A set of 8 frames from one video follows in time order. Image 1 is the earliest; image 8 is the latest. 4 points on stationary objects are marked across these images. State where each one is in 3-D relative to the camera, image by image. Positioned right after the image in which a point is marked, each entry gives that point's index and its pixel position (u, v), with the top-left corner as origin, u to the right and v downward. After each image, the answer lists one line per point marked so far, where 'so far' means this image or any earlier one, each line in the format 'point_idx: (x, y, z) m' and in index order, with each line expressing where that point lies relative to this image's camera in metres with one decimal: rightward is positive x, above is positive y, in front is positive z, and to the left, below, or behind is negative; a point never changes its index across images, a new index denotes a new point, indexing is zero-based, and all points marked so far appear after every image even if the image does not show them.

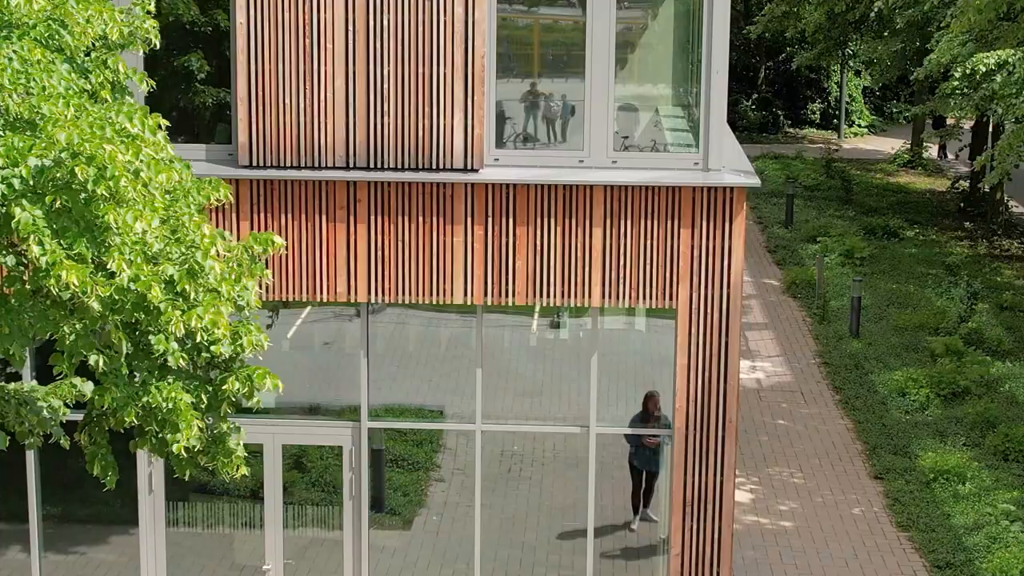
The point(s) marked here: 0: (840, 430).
0: (+2.9, -1.2, +17.0) m
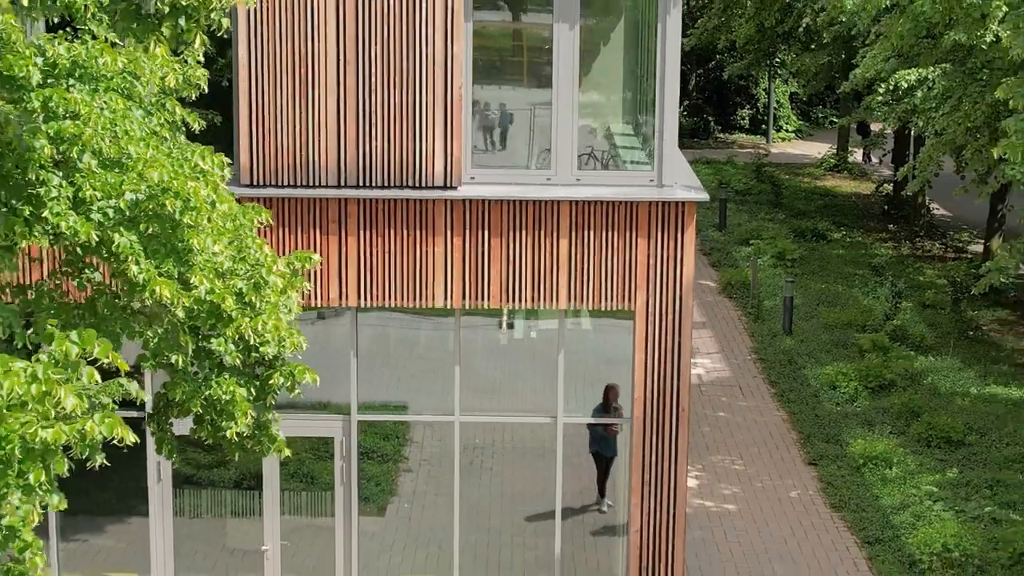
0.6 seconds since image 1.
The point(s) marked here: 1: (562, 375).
0: (+2.5, -1.3, +18.3) m
1: (+0.3, -0.6, +11.7) m
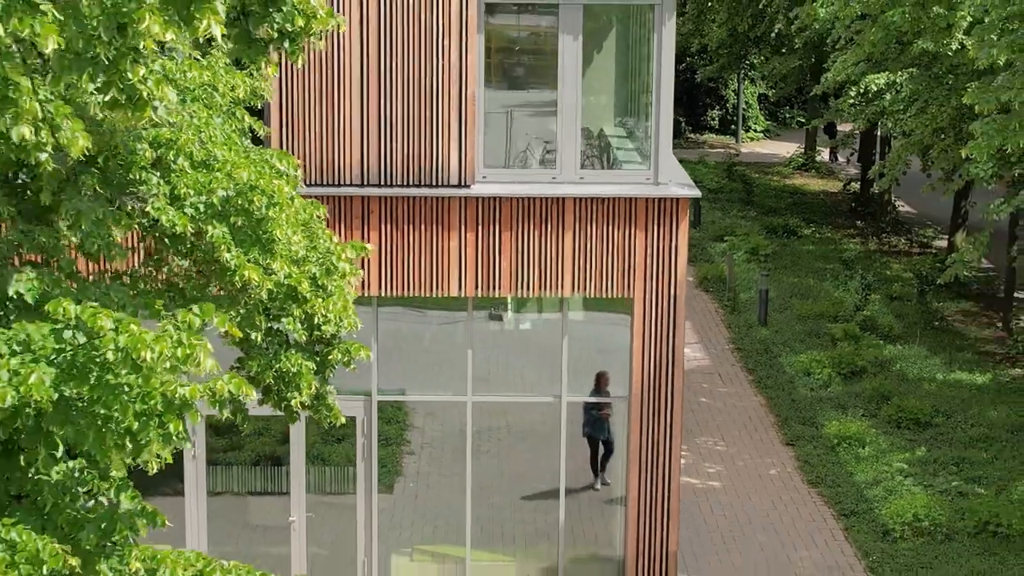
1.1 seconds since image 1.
0: (+2.4, -1.2, +19.3) m
1: (+0.4, -0.5, +12.8) m
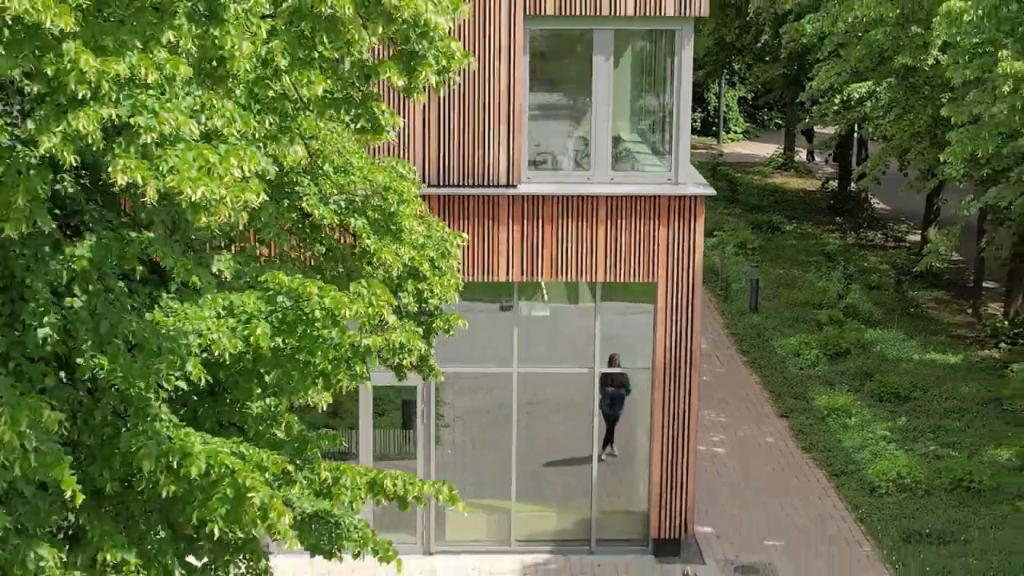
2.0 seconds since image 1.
0: (+2.7, -1.1, +21.4) m
1: (+0.7, -0.4, +14.8) m
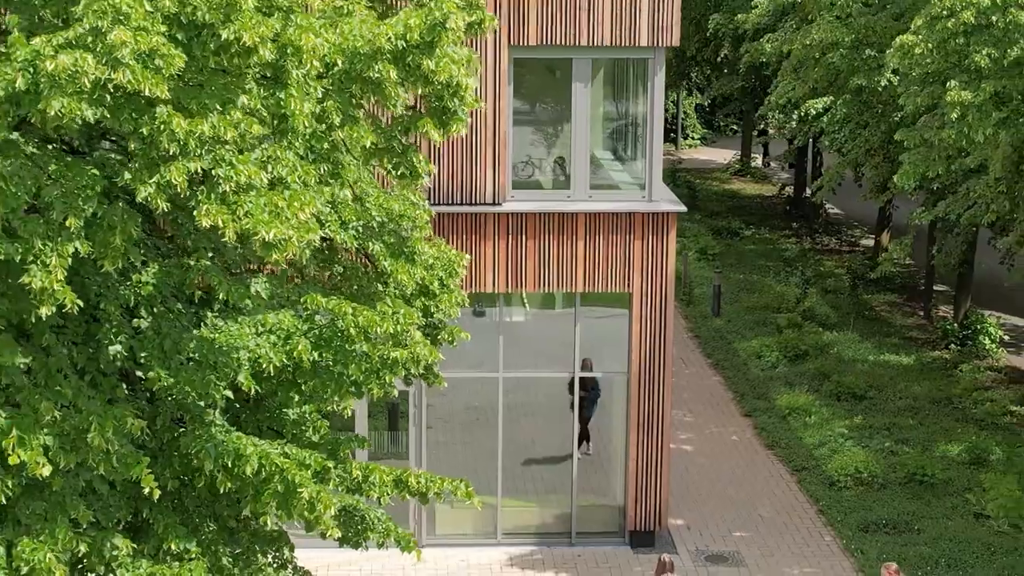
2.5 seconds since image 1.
0: (+2.4, -1.1, +22.6) m
1: (+0.6, -0.5, +15.9) m
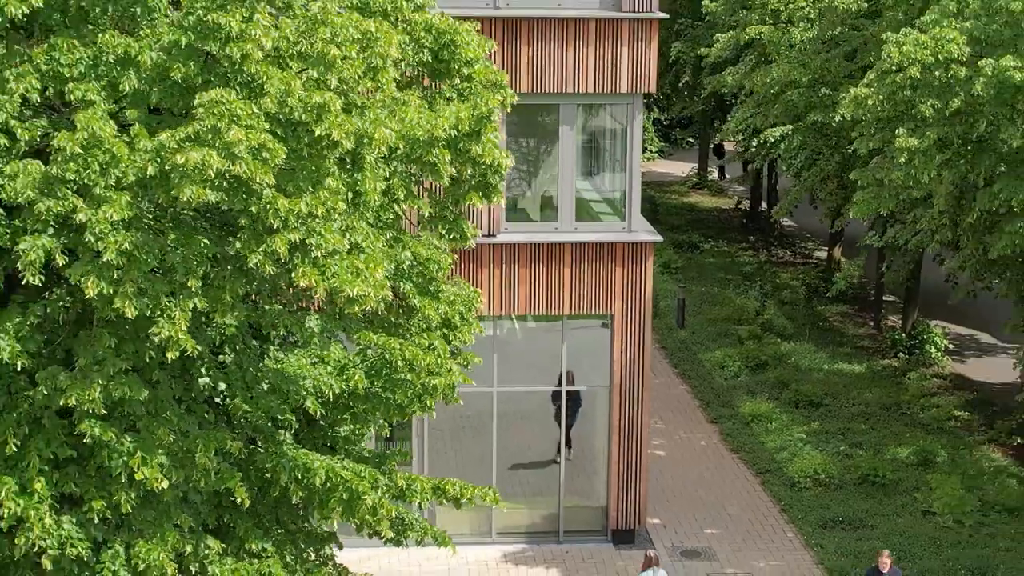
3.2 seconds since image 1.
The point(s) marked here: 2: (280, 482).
0: (+2.2, -1.3, +24.3) m
1: (+0.5, -0.7, +17.6) m
2: (-1.3, -1.1, +10.4) m
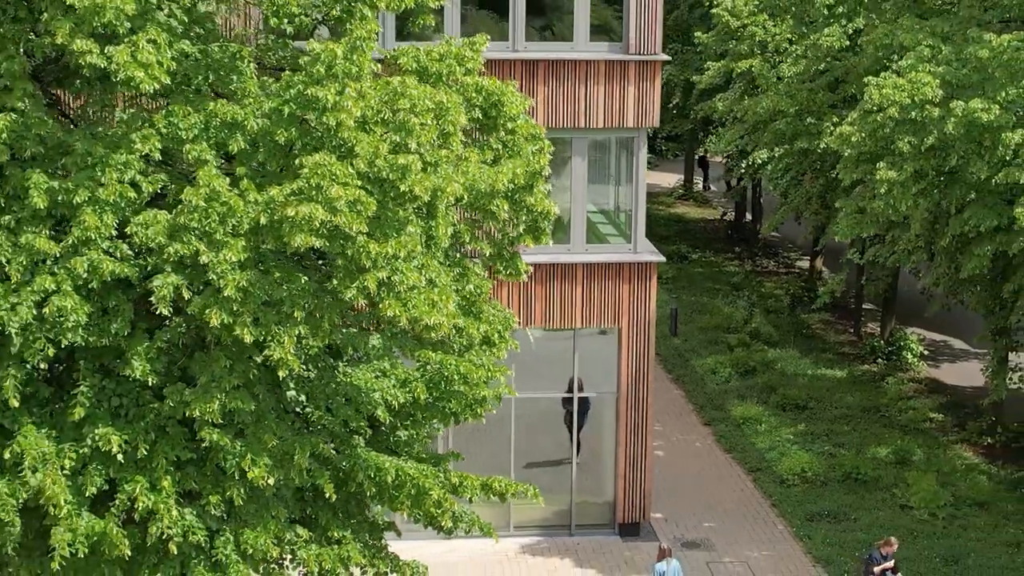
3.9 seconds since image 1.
0: (+2.2, -1.5, +26.2) m
1: (+0.7, -0.8, +19.4) m
2: (-1.0, -1.2, +12.2) m
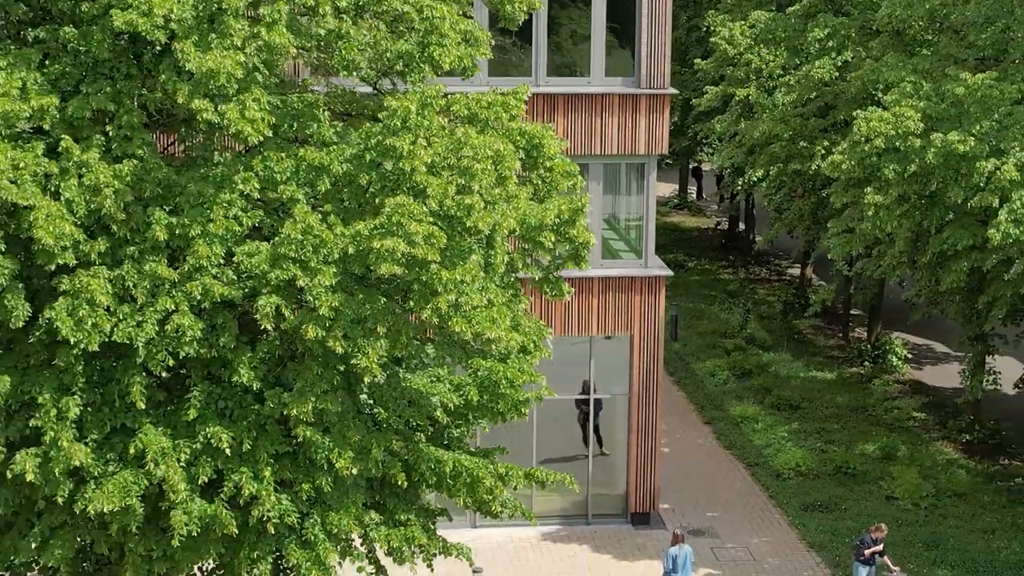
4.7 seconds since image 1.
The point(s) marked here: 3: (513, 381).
0: (+2.4, -1.6, +28.2) m
1: (+0.9, -1.0, +21.5) m
2: (-0.7, -1.4, +14.2) m
3: (0.0, -0.7, +14.5) m
